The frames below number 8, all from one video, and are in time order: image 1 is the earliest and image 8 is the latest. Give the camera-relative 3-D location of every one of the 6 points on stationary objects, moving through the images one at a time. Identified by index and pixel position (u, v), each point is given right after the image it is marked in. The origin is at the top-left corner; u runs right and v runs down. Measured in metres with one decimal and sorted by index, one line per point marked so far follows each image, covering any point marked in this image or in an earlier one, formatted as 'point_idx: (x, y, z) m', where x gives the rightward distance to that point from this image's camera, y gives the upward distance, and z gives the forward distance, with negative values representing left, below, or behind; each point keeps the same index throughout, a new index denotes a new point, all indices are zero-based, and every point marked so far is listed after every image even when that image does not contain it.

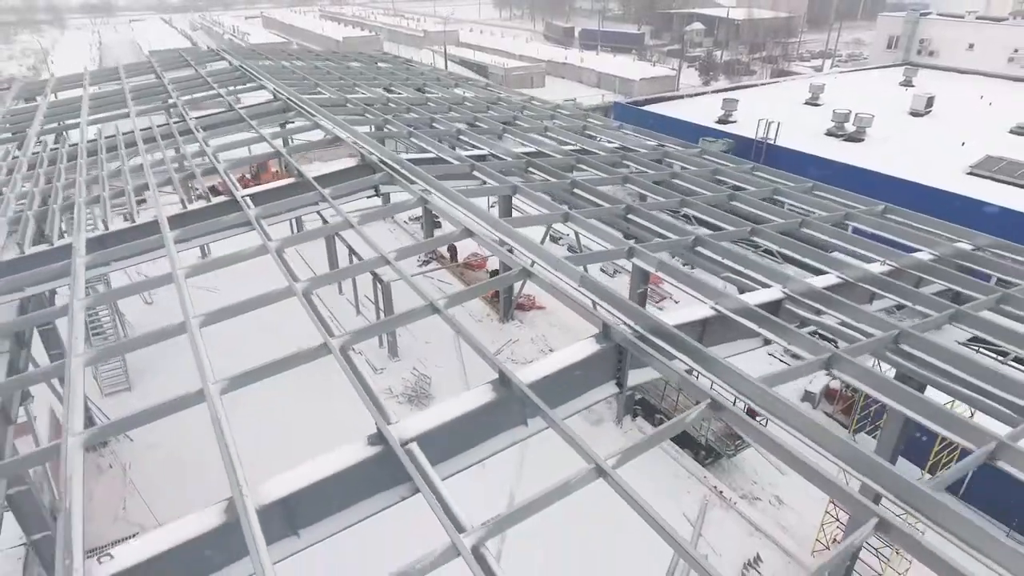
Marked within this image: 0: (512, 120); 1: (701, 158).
0: (0.0, +1.7, +6.8) m
1: (+1.7, +1.1, +5.7) m
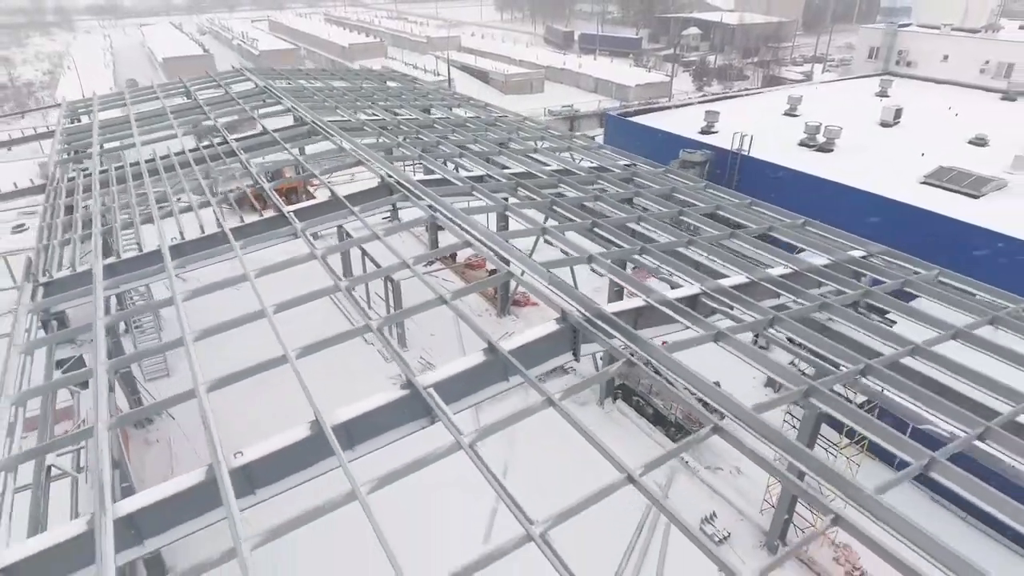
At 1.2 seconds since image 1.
0: (-0.1, +1.8, +7.8) m
1: (+1.6, +1.1, +6.8) m
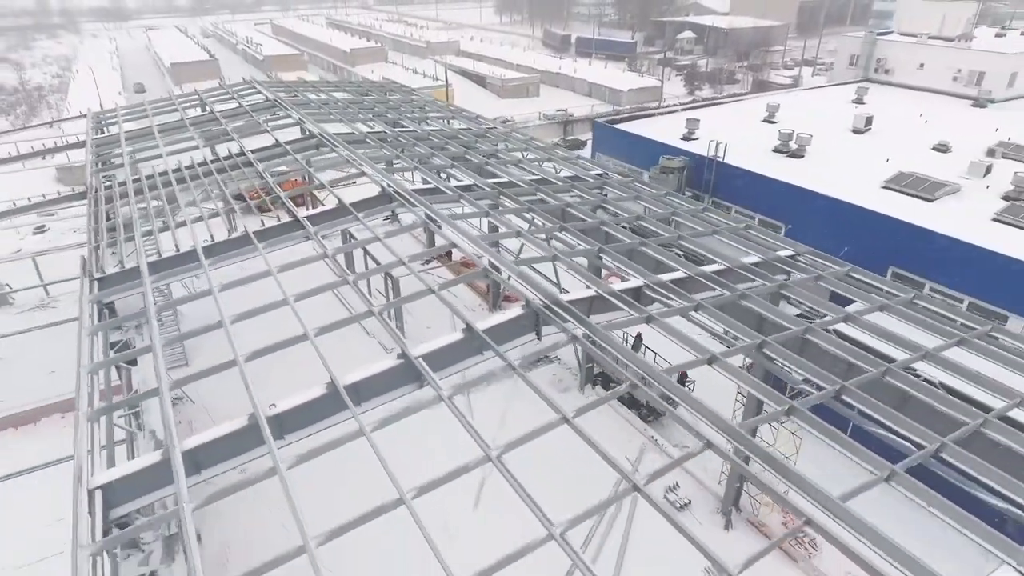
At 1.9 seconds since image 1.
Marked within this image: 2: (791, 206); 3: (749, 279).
0: (-0.3, +1.8, +8.7) m
1: (+1.4, +1.2, +7.7) m
2: (+5.0, +1.5, +11.4) m
3: (+1.9, +0.1, +5.4) m
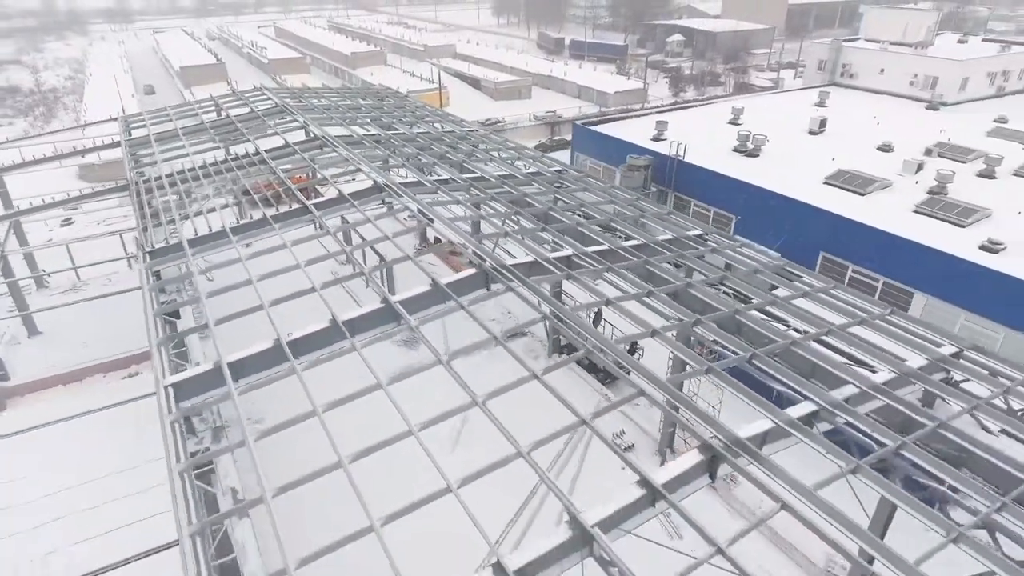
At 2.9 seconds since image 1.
0: (-0.7, +2.1, +10.2) m
1: (+1.0, +1.5, +9.1) m
2: (+4.7, +1.8, +12.8) m
3: (+1.5, +0.4, +6.9) m
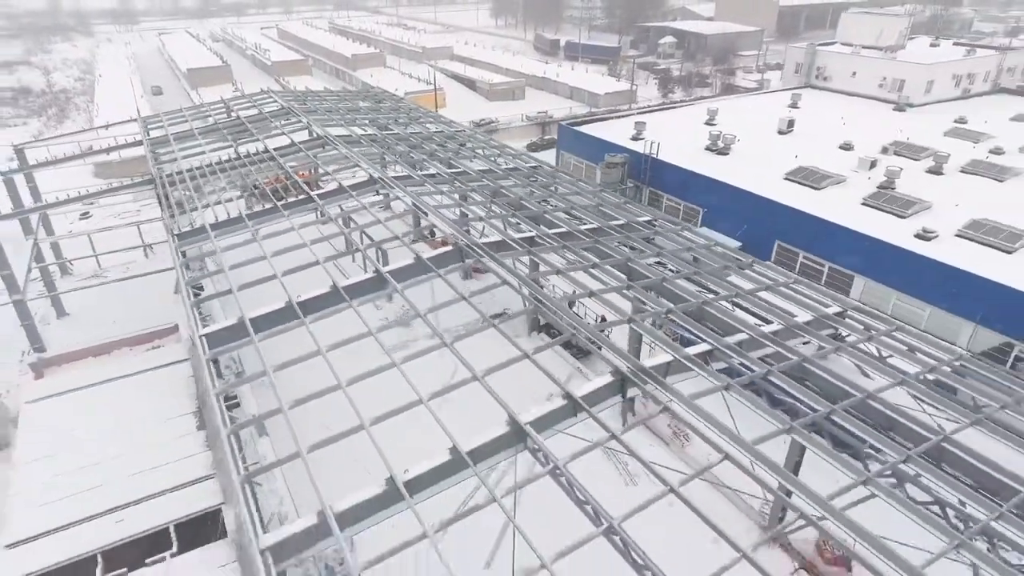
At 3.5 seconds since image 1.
0: (-1.0, +2.4, +11.3) m
1: (+0.7, +1.8, +10.3) m
2: (+4.3, +2.1, +14.0) m
3: (+1.2, +0.7, +8.0) m
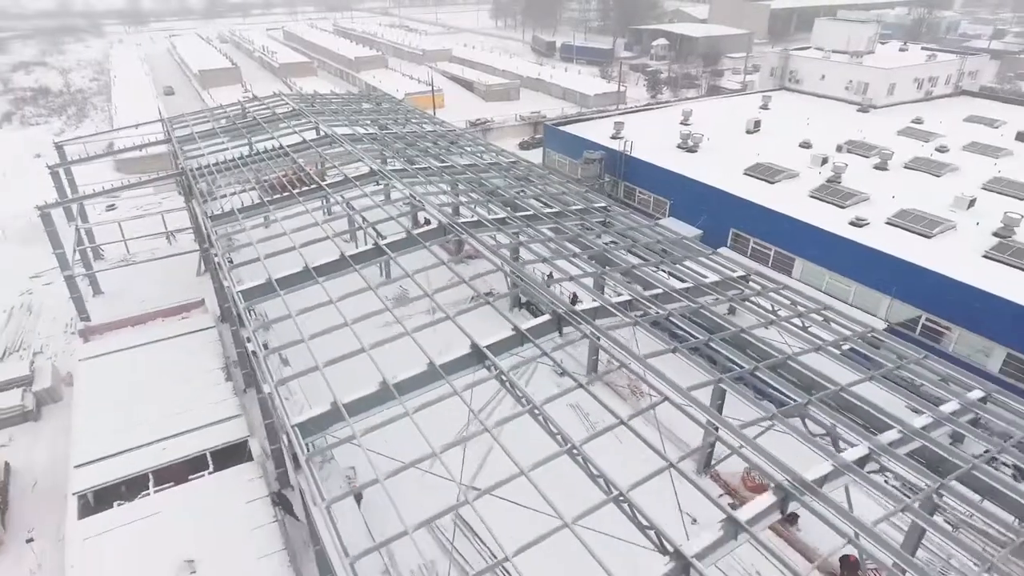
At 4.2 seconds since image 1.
0: (-1.3, +2.8, +13.0) m
1: (+0.4, +2.2, +11.9) m
2: (+4.0, +2.5, +15.6) m
3: (+0.9, +1.1, +9.7) m
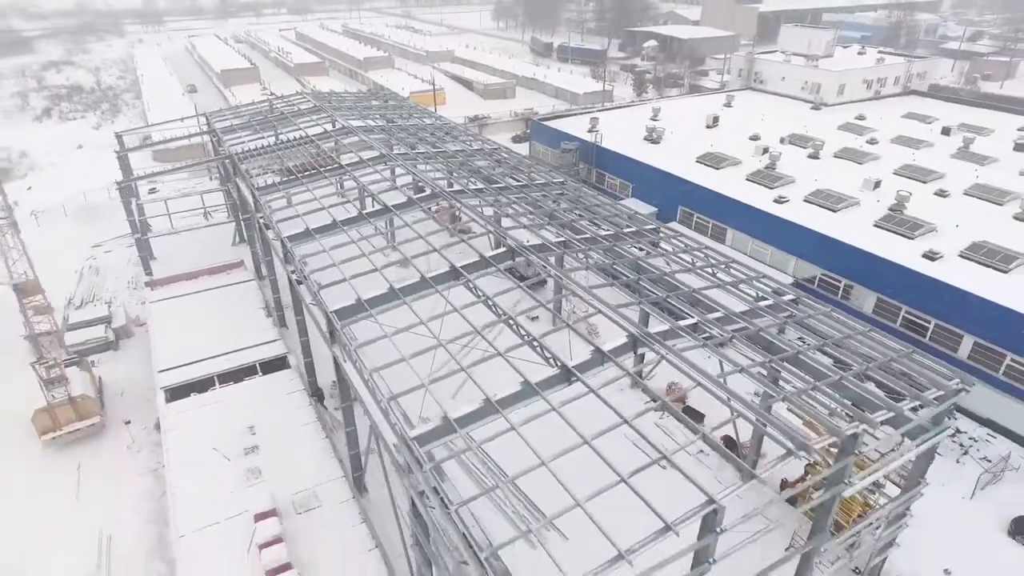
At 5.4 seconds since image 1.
0: (-1.7, +3.8, +15.8) m
1: (-0.1, +3.1, +14.7) m
2: (+3.6, +3.4, +18.4) m
3: (+0.4, +2.0, +12.5) m
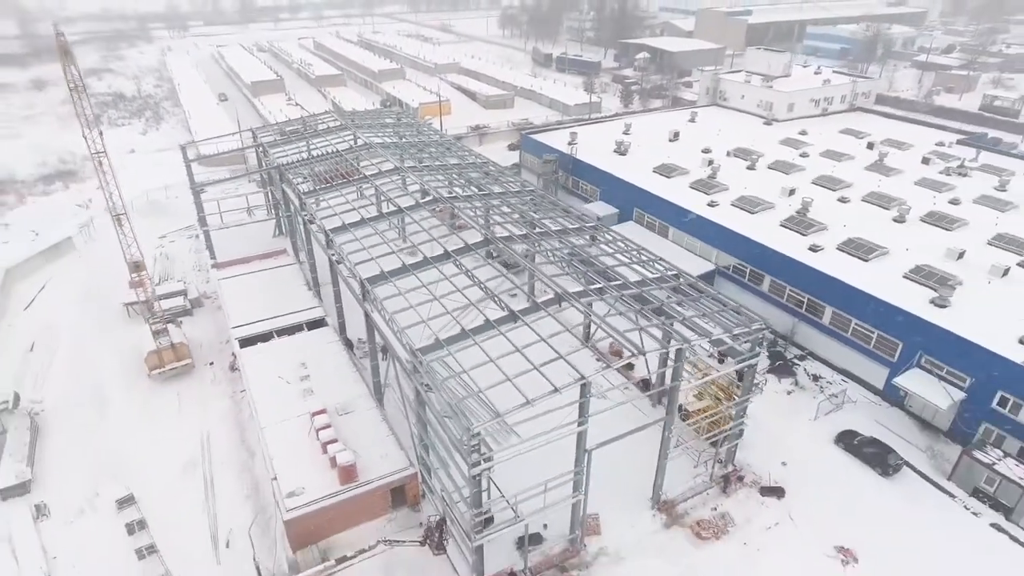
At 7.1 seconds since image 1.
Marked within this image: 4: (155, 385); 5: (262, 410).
0: (-2.1, +4.3, +19.9) m
1: (-0.5, +3.6, +18.9) m
2: (+3.2, +3.9, +22.5) m
3: (-0.1, +2.4, +16.6) m
4: (-8.7, -2.3, +15.4) m
5: (-5.1, -2.5, +13.0) m
